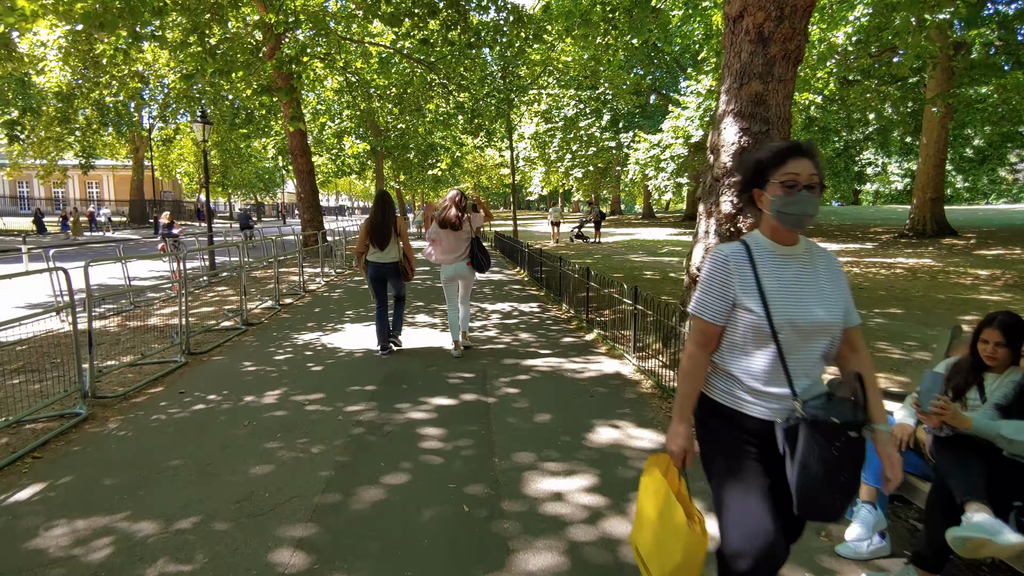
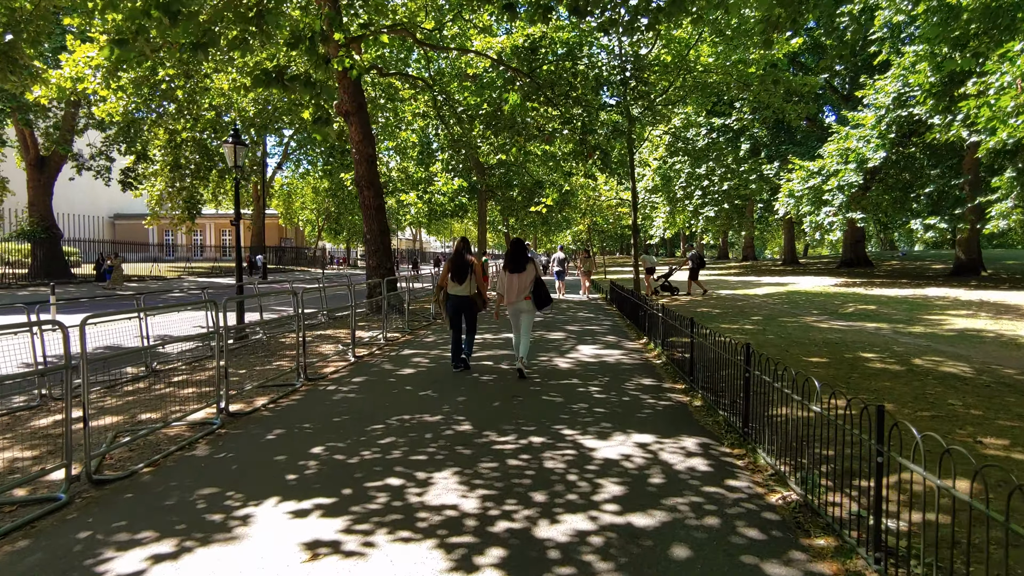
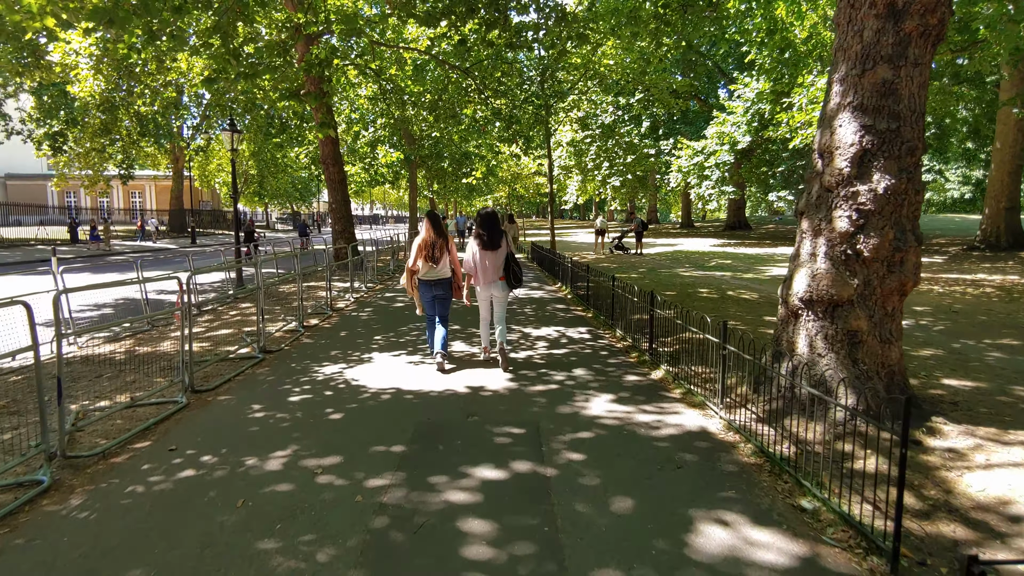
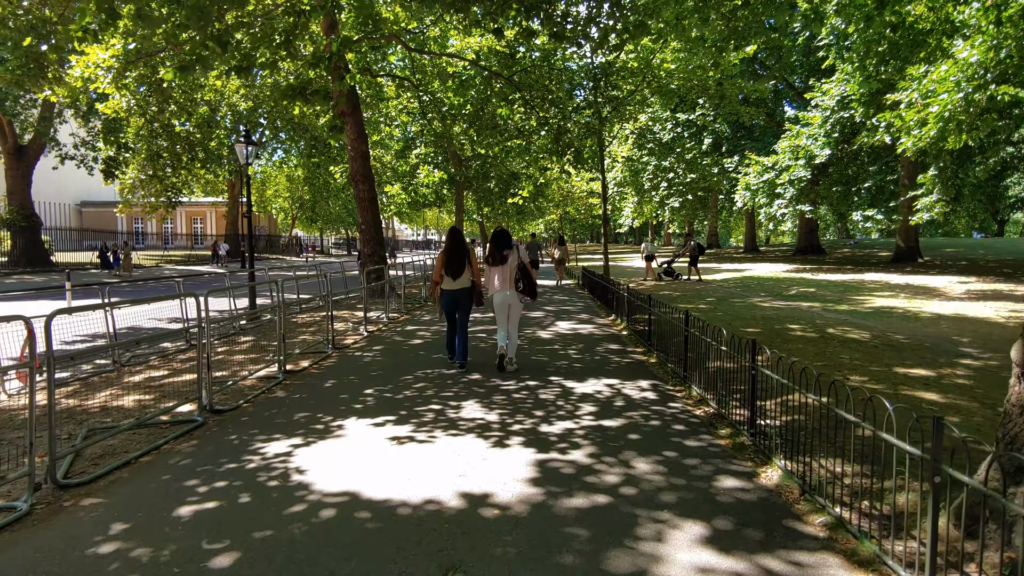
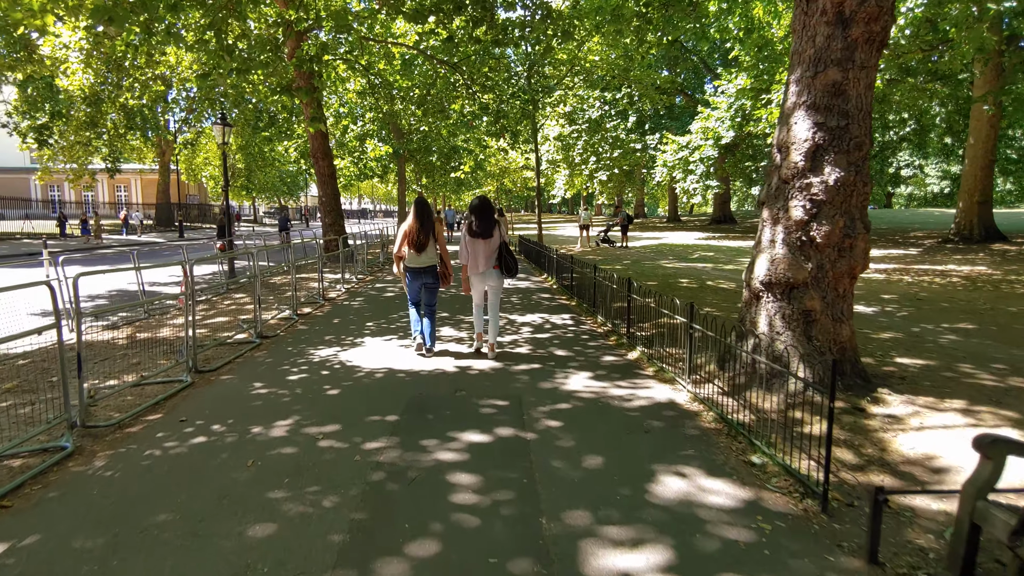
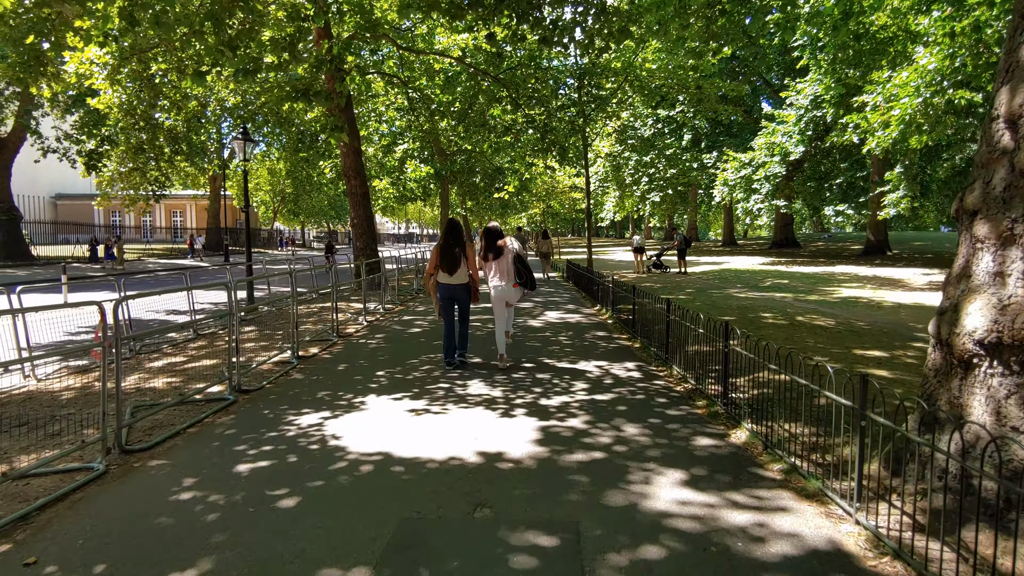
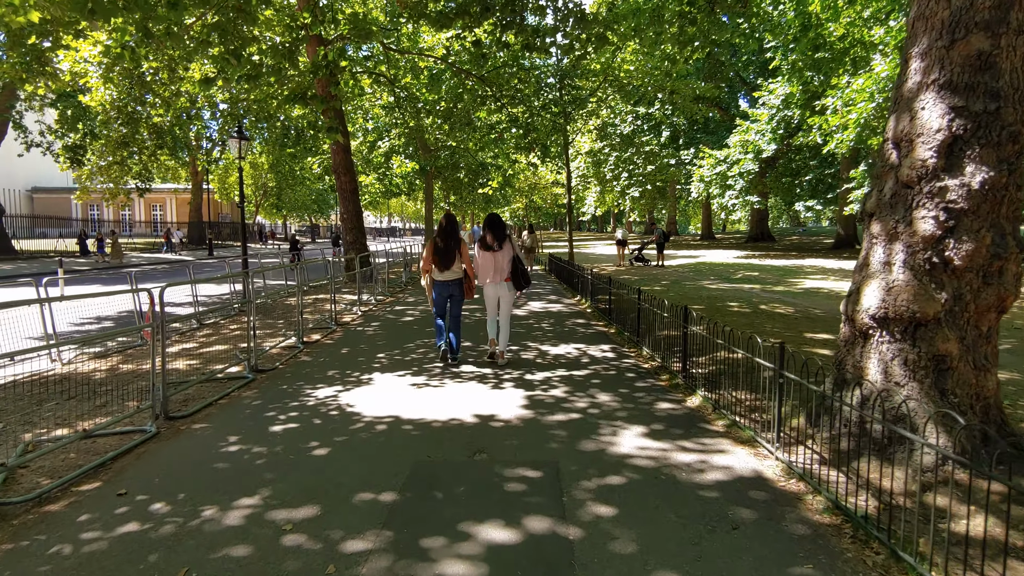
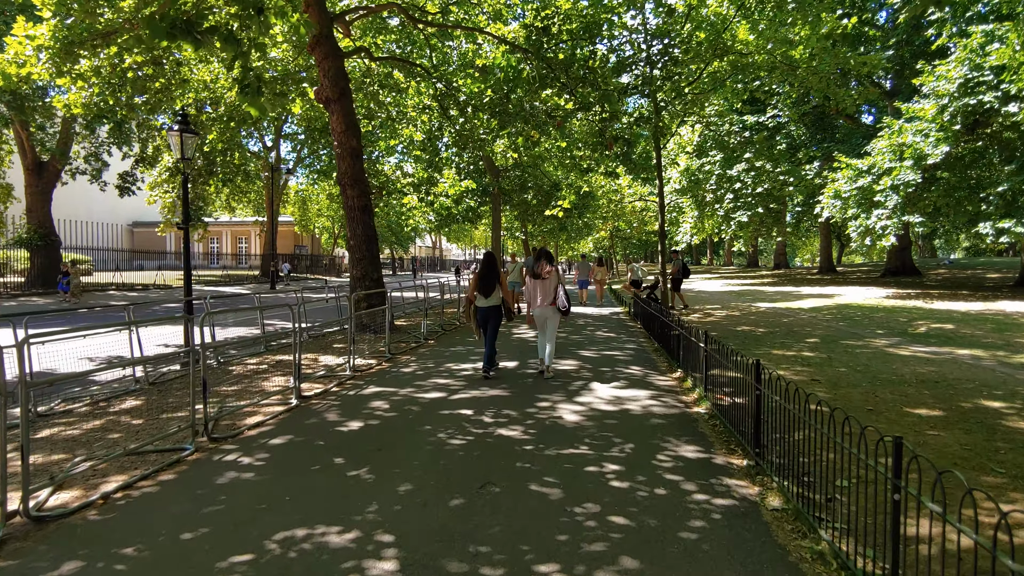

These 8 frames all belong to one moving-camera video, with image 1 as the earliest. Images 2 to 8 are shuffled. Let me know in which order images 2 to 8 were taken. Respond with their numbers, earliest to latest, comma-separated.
5, 3, 7, 6, 4, 2, 8
